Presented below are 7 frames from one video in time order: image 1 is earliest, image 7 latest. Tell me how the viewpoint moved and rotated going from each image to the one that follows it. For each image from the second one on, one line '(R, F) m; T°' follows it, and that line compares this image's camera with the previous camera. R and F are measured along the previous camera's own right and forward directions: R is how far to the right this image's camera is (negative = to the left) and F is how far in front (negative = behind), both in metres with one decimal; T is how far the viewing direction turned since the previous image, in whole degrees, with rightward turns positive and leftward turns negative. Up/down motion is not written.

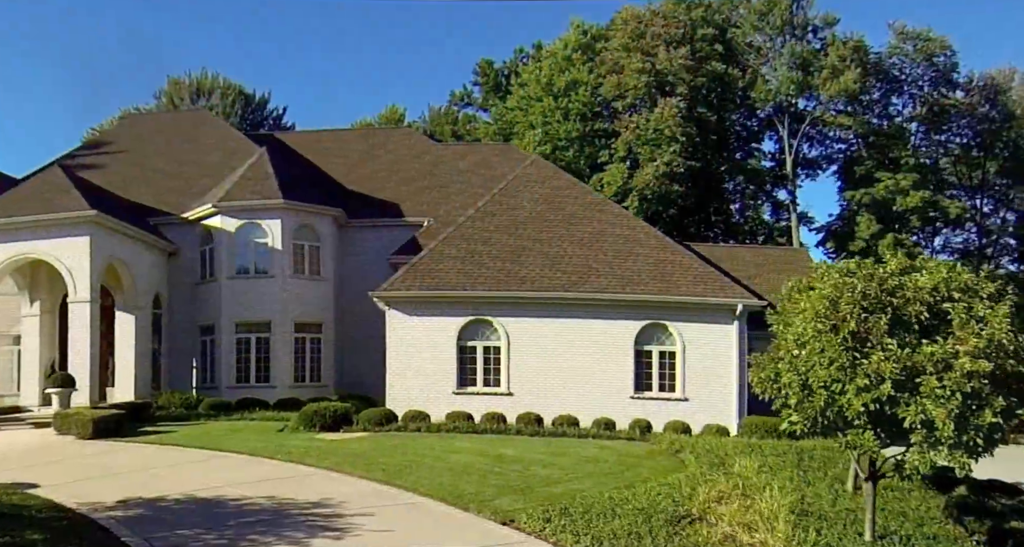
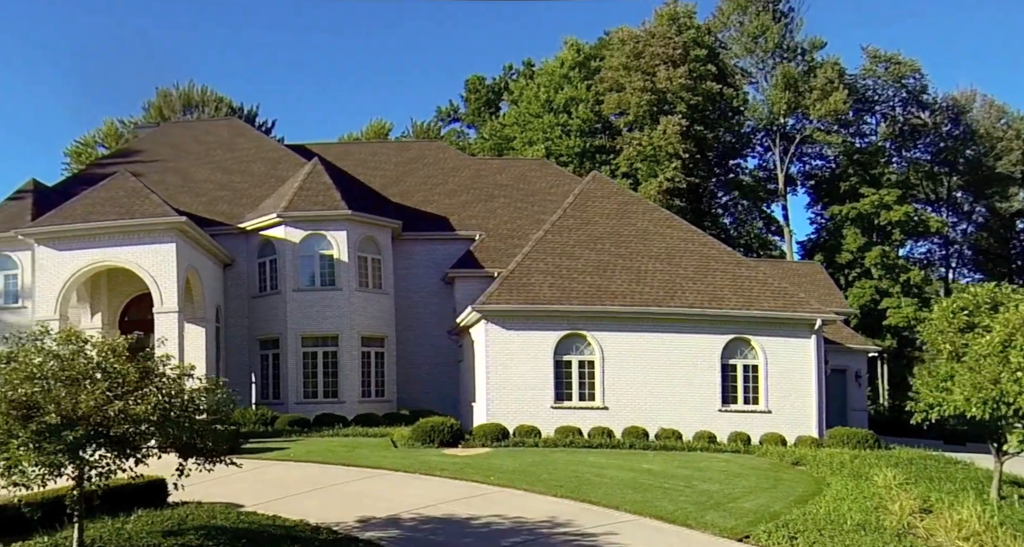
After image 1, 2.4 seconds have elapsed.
(-4.4, +0.4) m; +4°
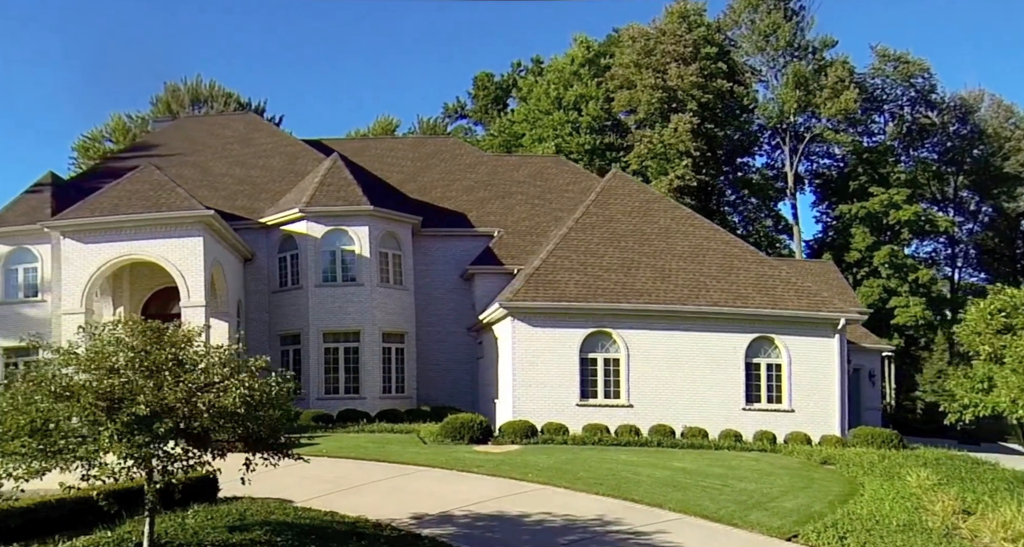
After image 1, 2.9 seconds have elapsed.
(-0.8, +0.1) m; 0°
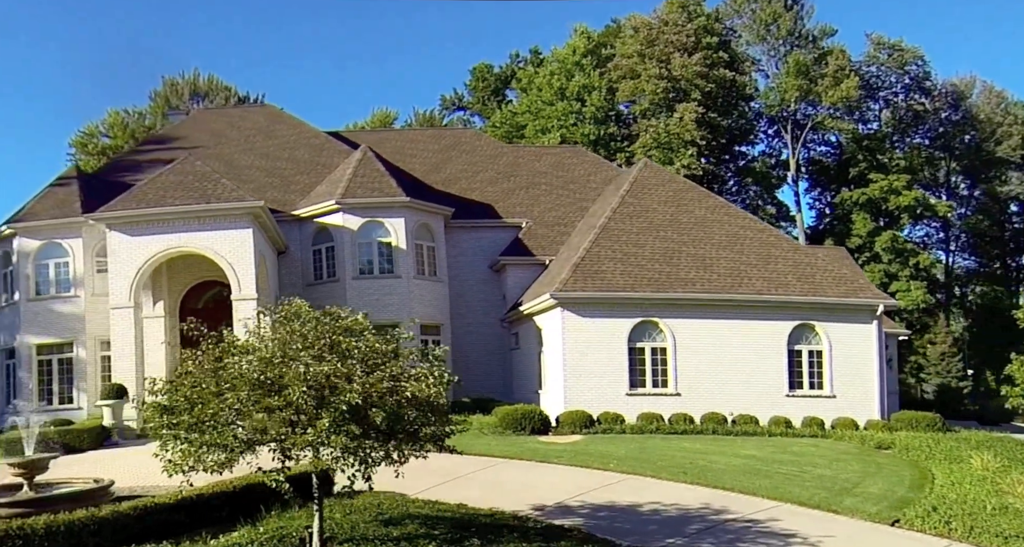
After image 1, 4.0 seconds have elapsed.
(-1.9, +0.1) m; +1°
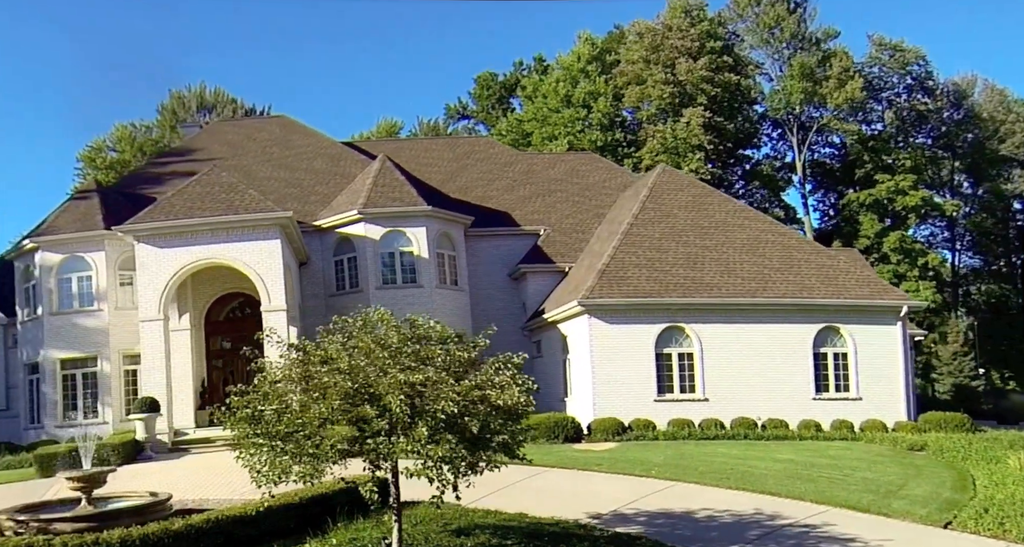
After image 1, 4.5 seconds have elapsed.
(-0.7, 0.0) m; 0°
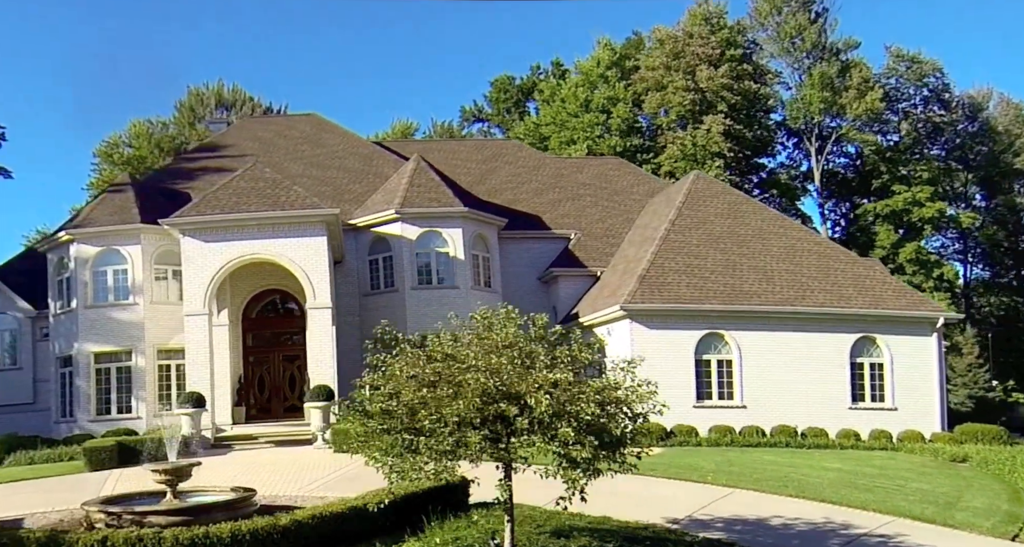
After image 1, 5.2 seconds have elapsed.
(-1.1, 0.0) m; 0°
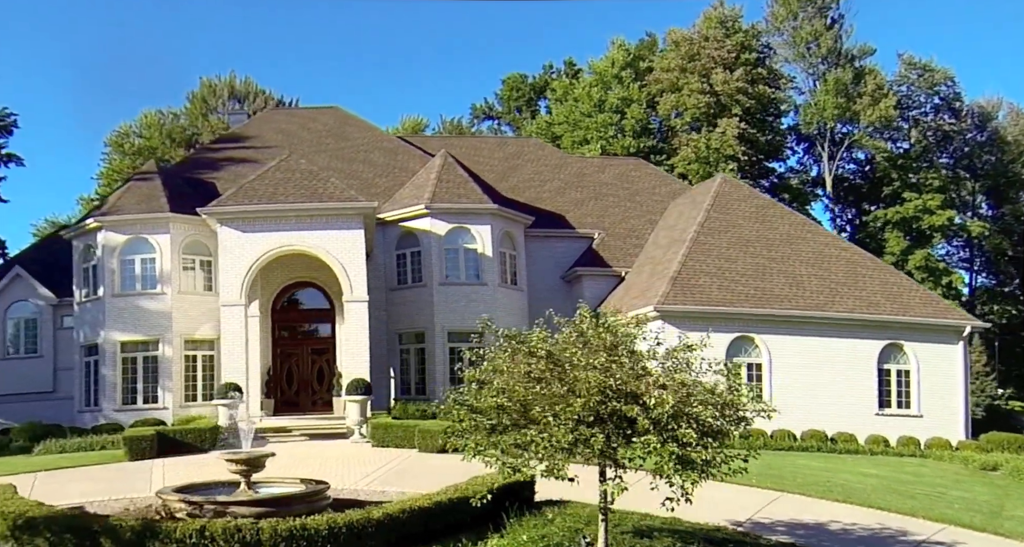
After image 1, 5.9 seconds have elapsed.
(-1.0, 0.0) m; 0°
